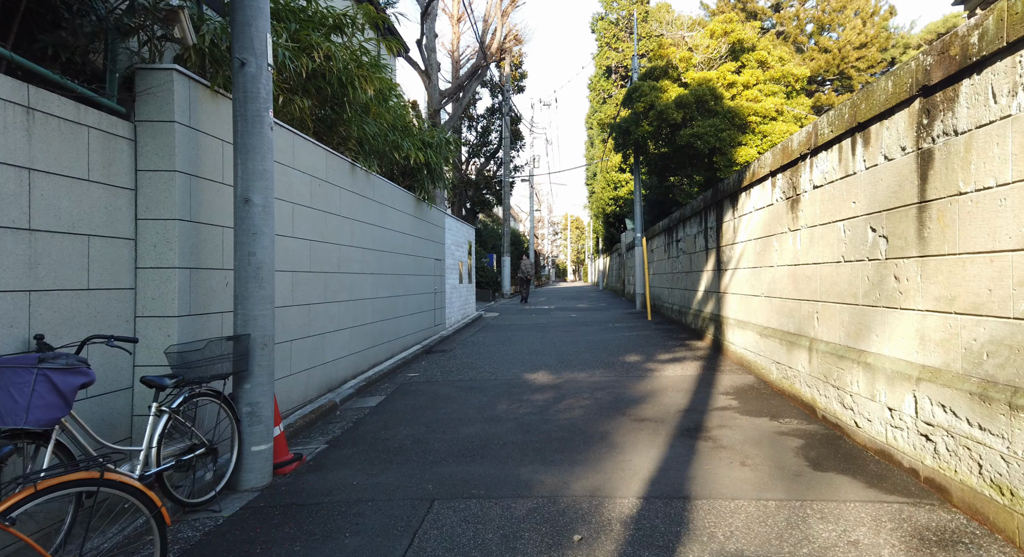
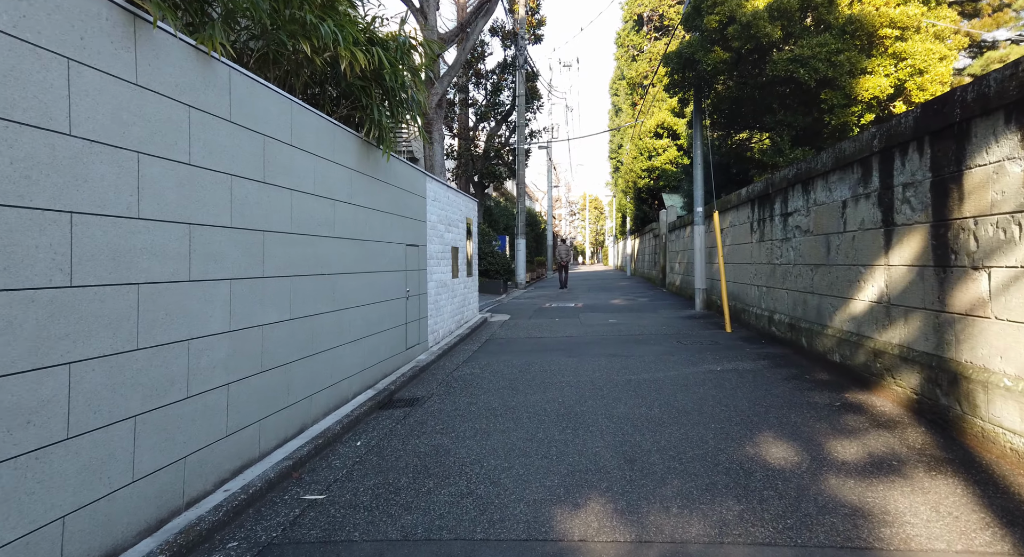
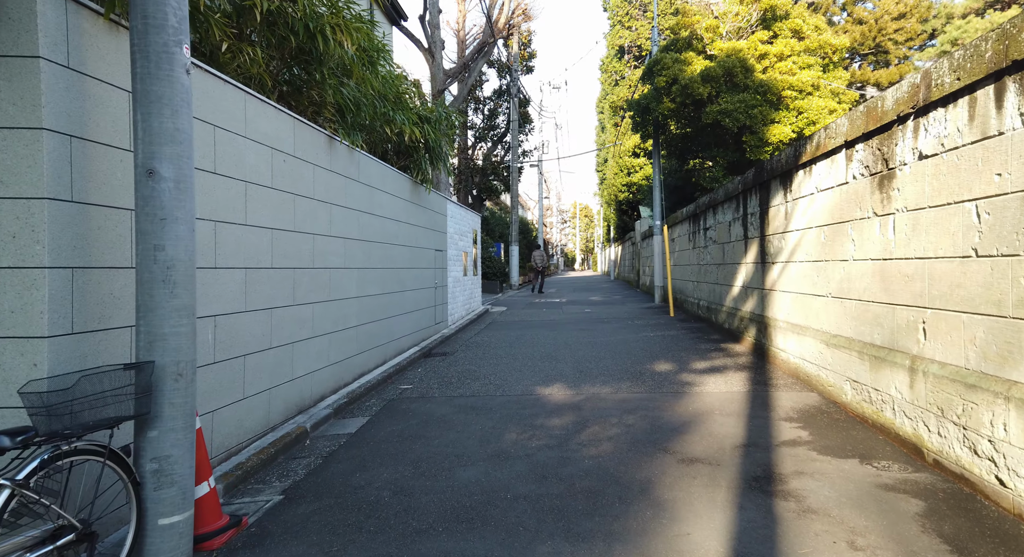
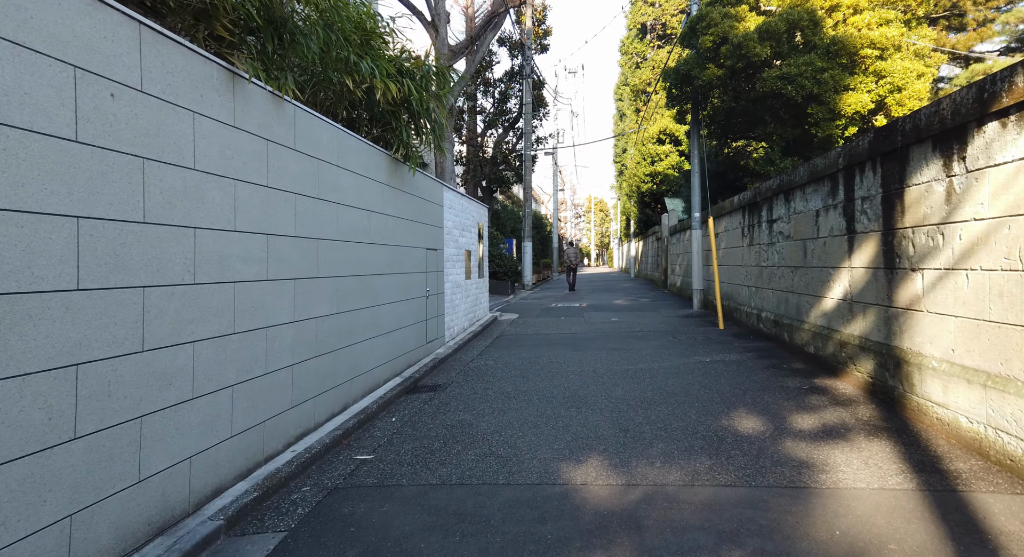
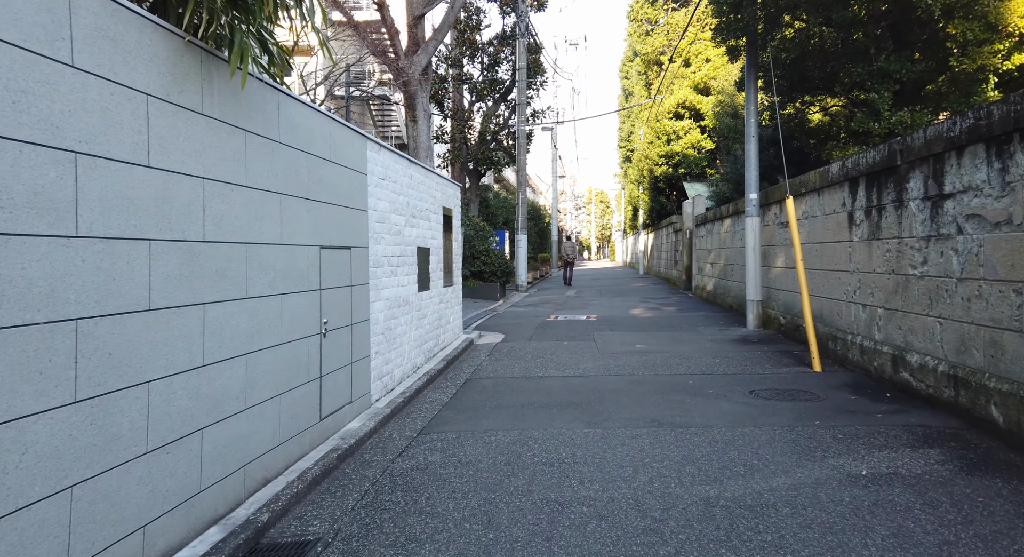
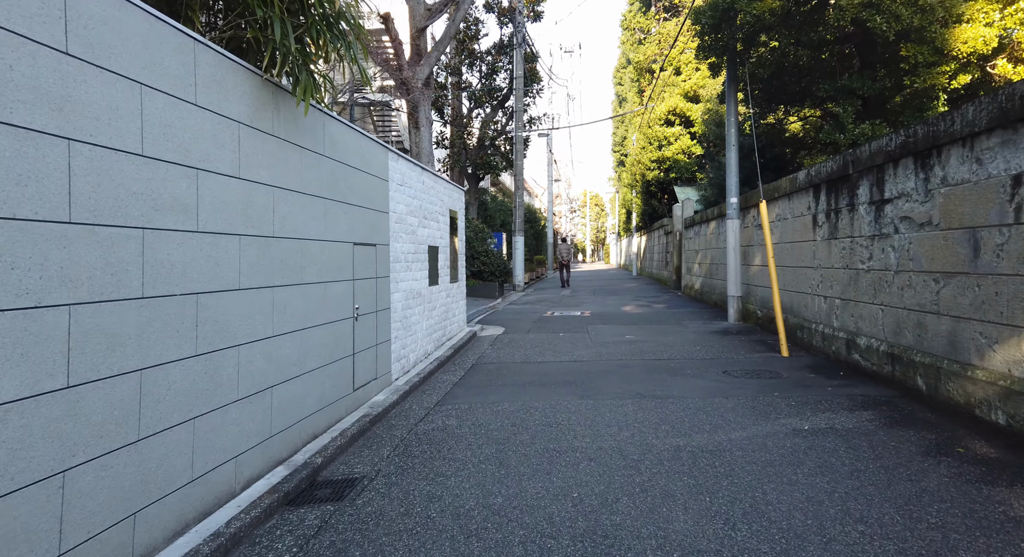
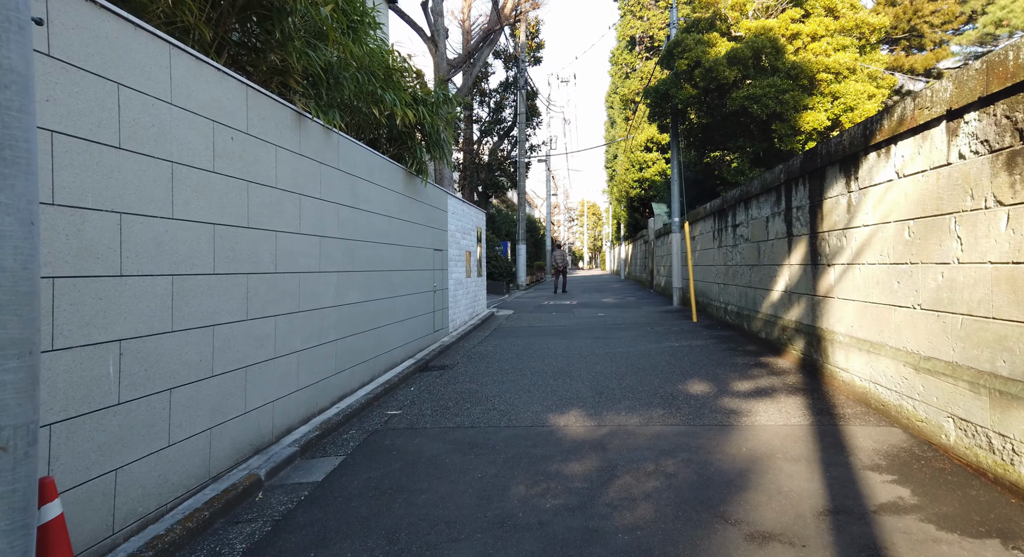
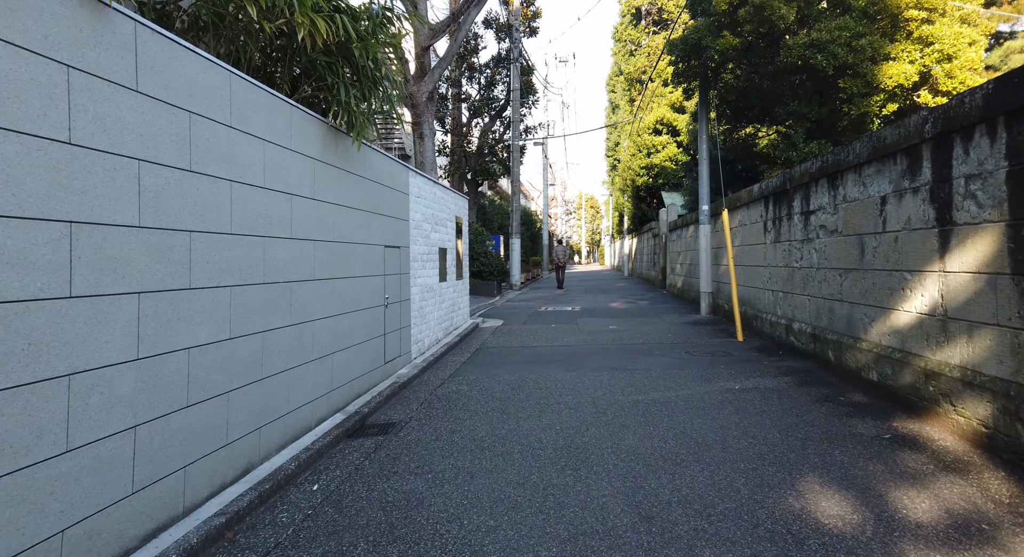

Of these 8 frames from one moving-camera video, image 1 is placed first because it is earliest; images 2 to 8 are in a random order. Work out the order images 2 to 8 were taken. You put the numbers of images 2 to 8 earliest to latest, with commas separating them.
3, 7, 4, 2, 8, 6, 5
